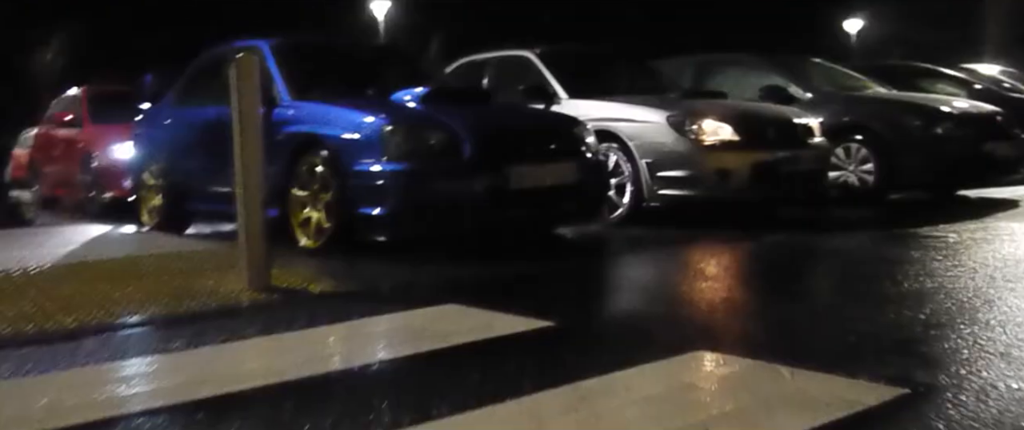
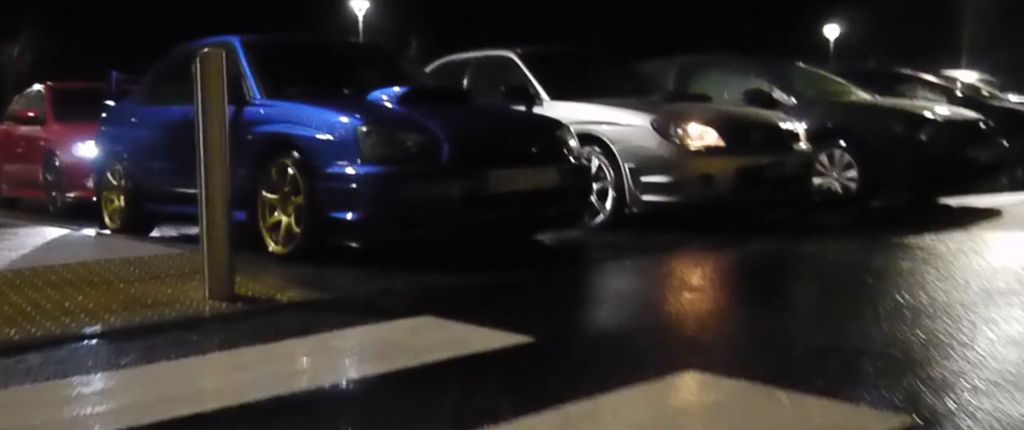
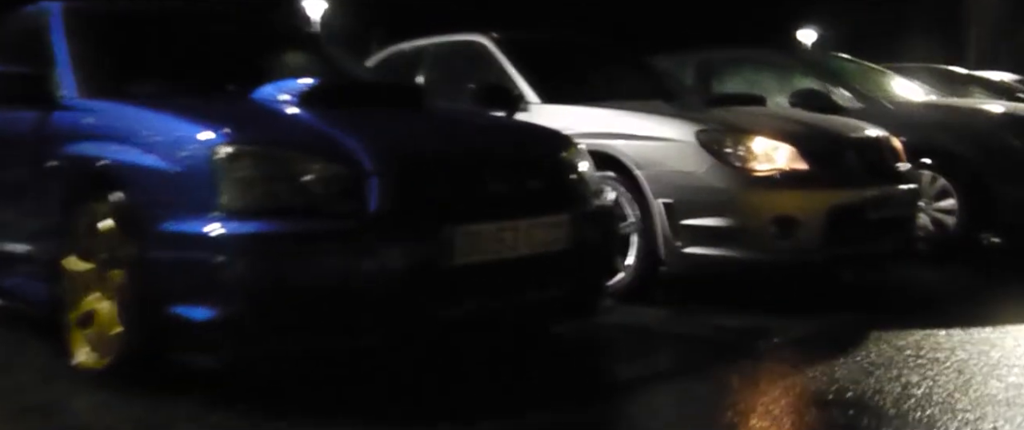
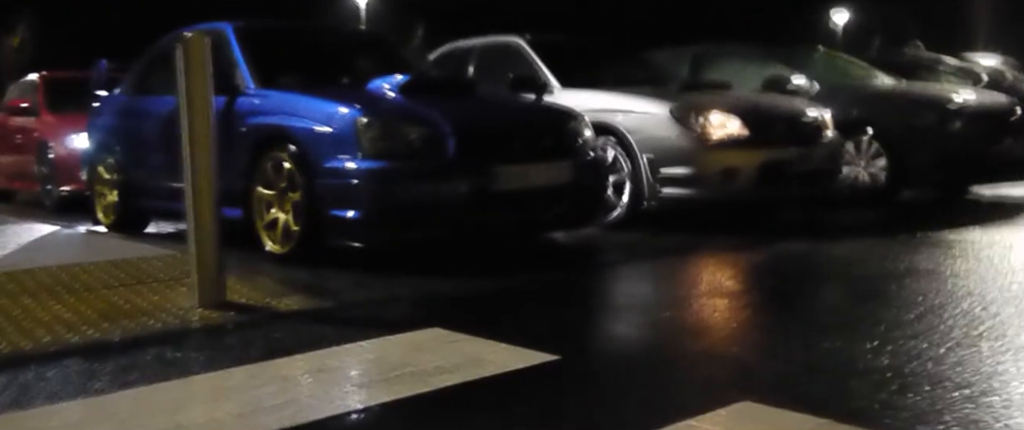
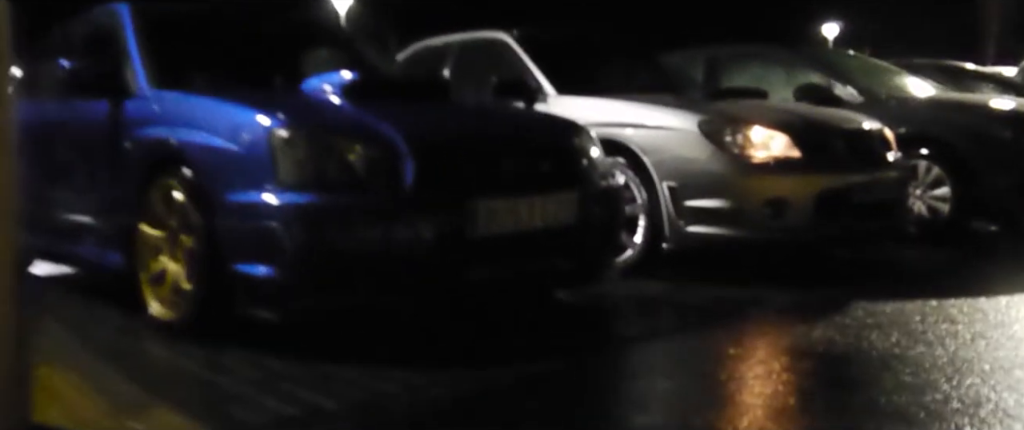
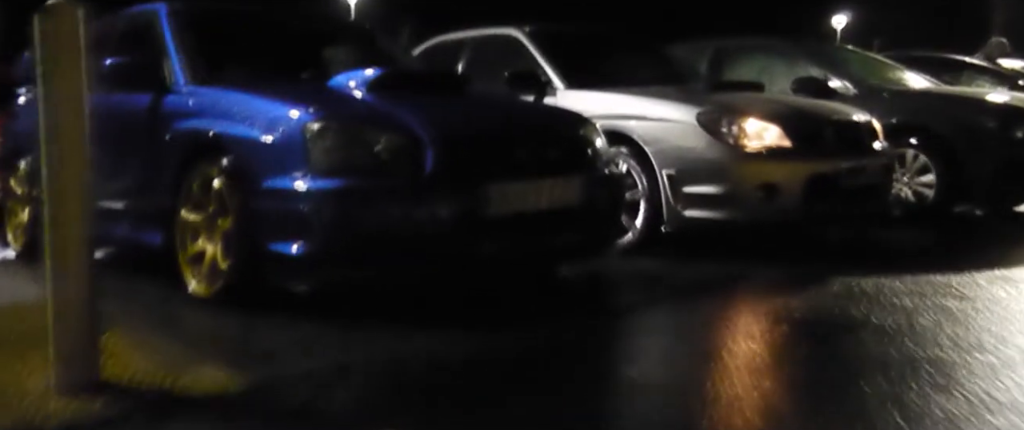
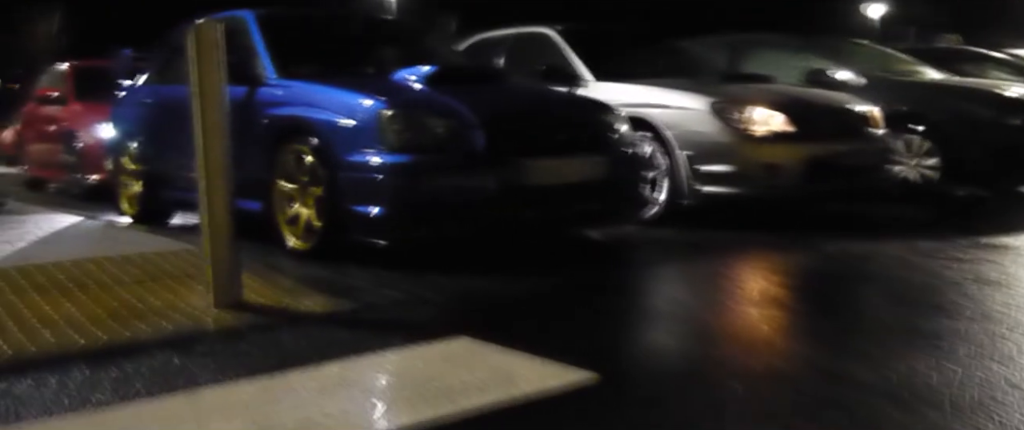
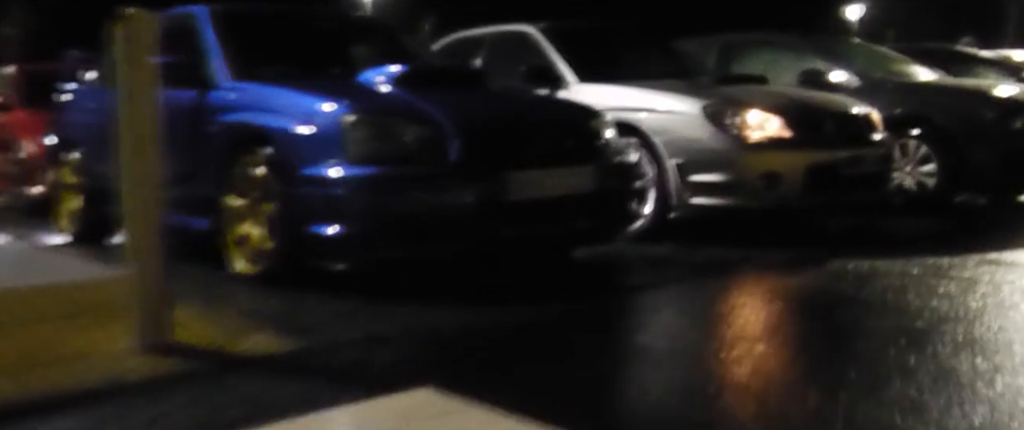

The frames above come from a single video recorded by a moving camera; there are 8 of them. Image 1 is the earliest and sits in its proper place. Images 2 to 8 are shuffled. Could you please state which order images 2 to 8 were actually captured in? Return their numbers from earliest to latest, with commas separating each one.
2, 4, 7, 8, 6, 5, 3
